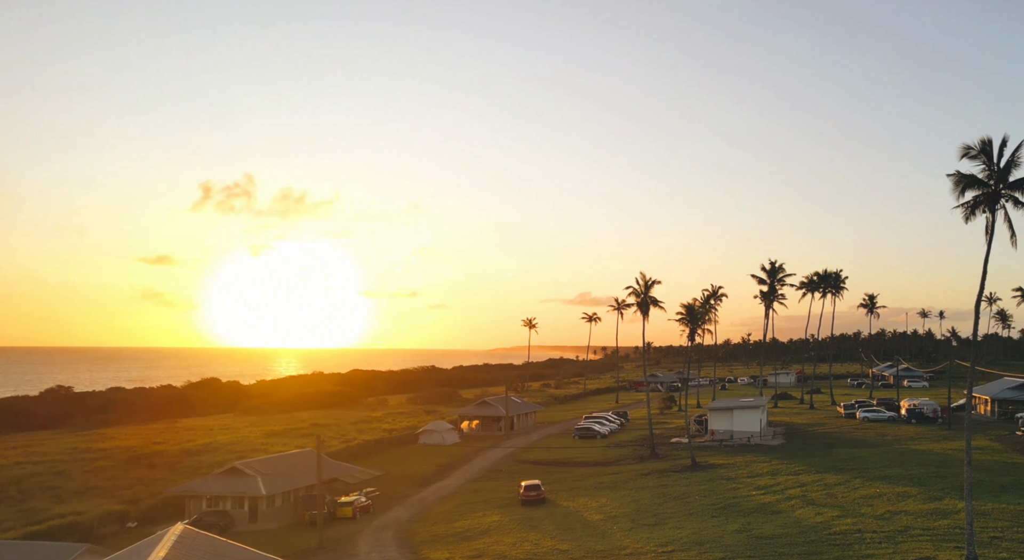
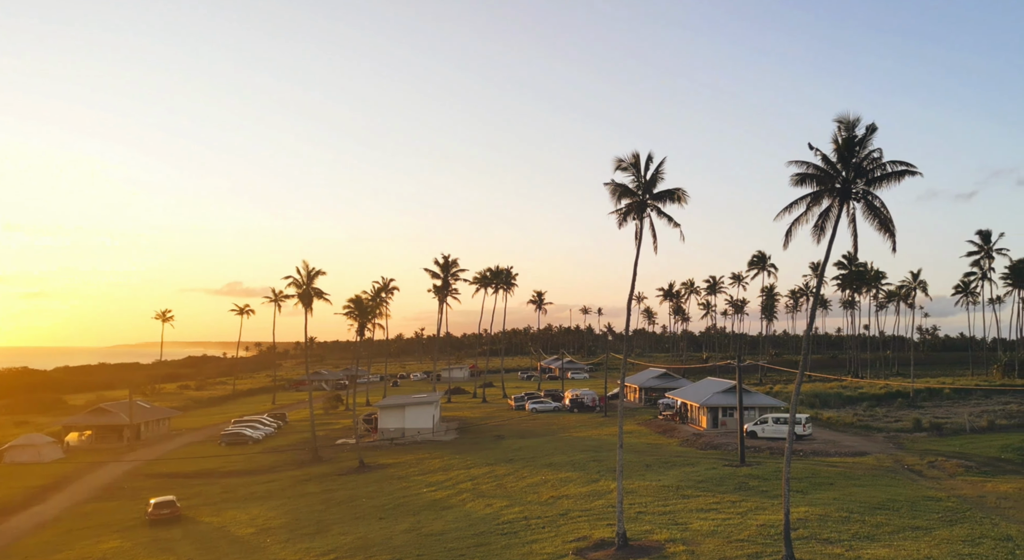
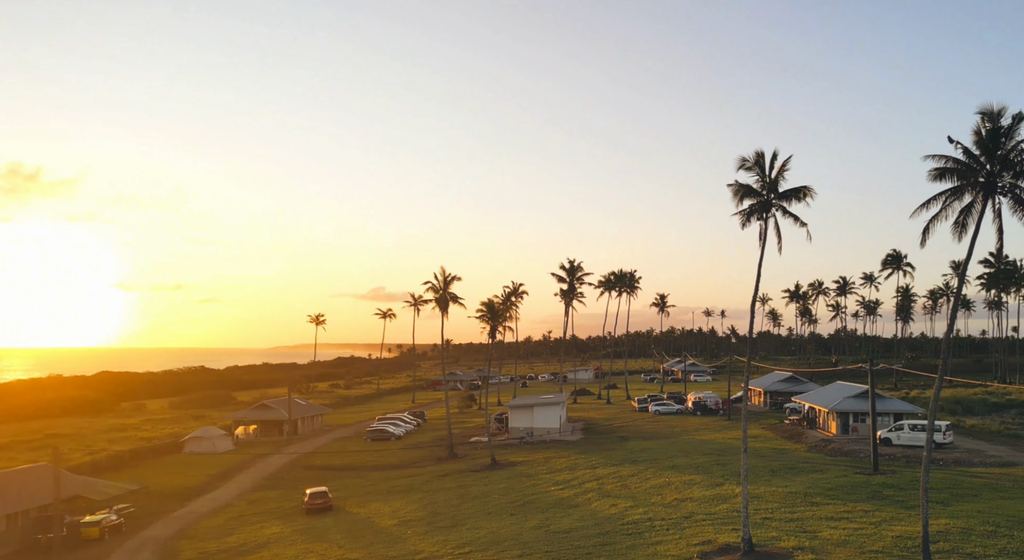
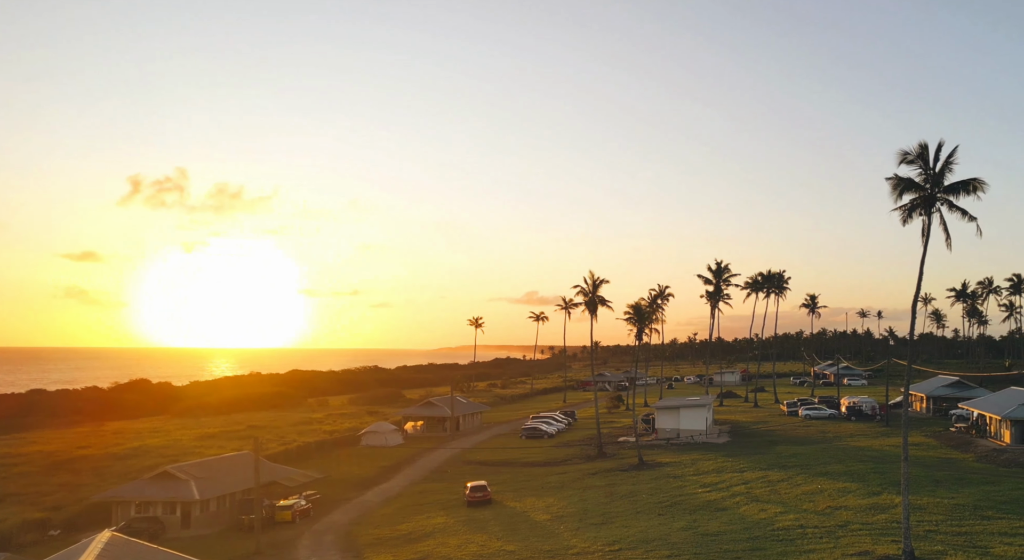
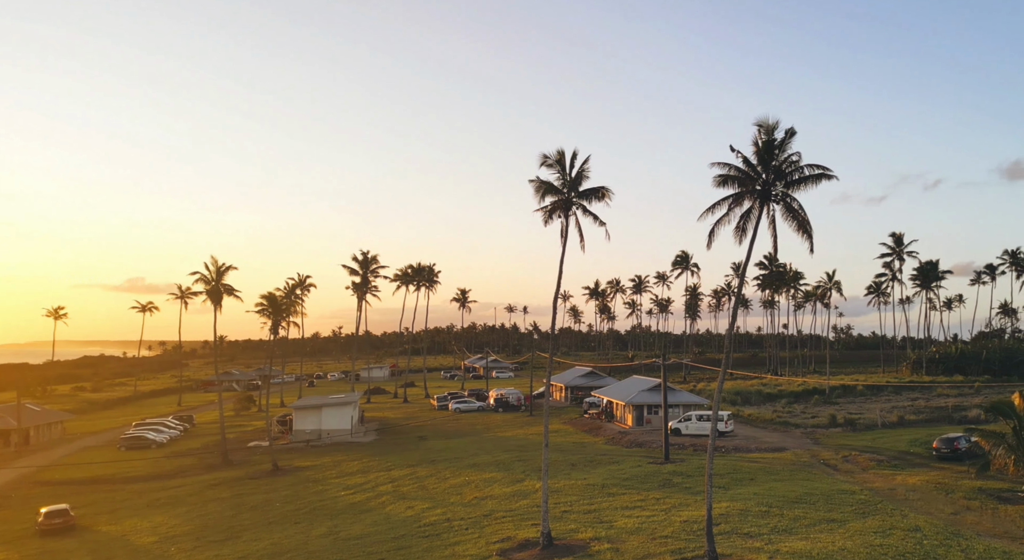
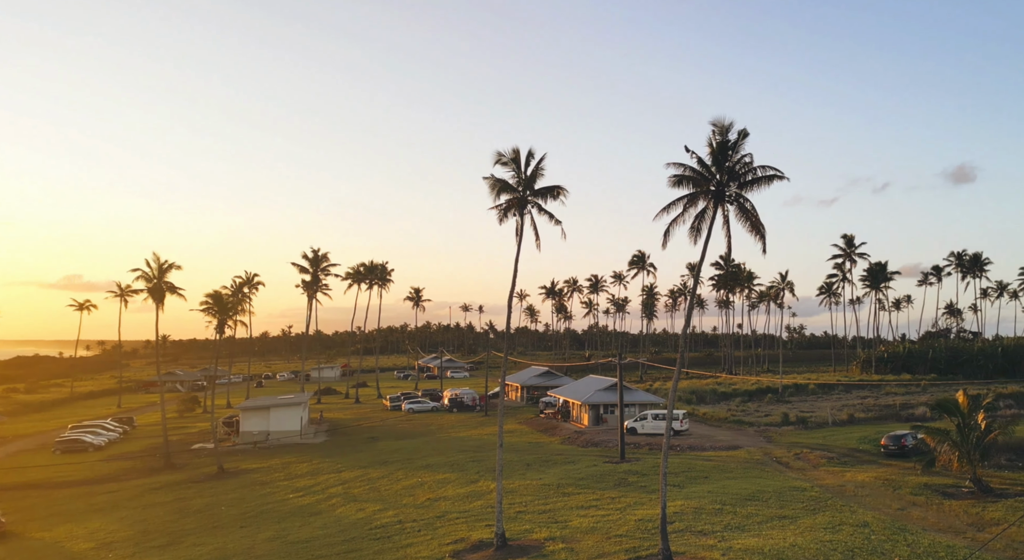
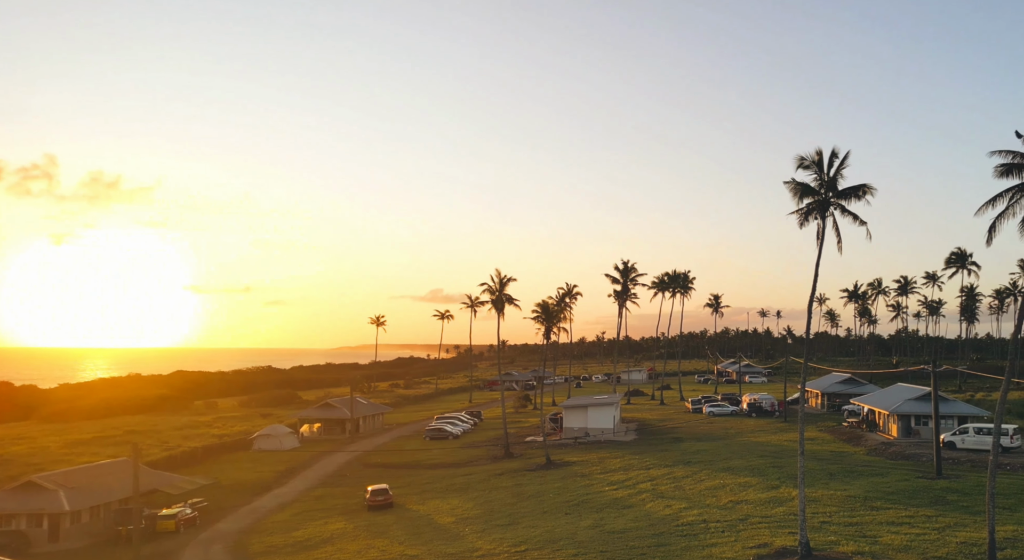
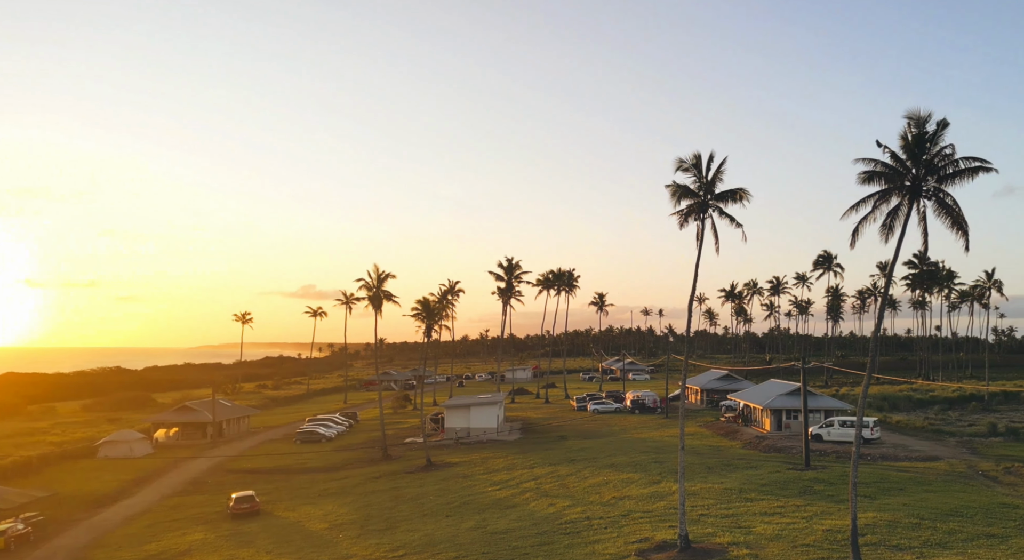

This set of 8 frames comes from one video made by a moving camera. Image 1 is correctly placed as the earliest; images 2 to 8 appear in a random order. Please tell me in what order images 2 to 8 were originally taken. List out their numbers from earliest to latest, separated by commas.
4, 7, 3, 8, 2, 5, 6
